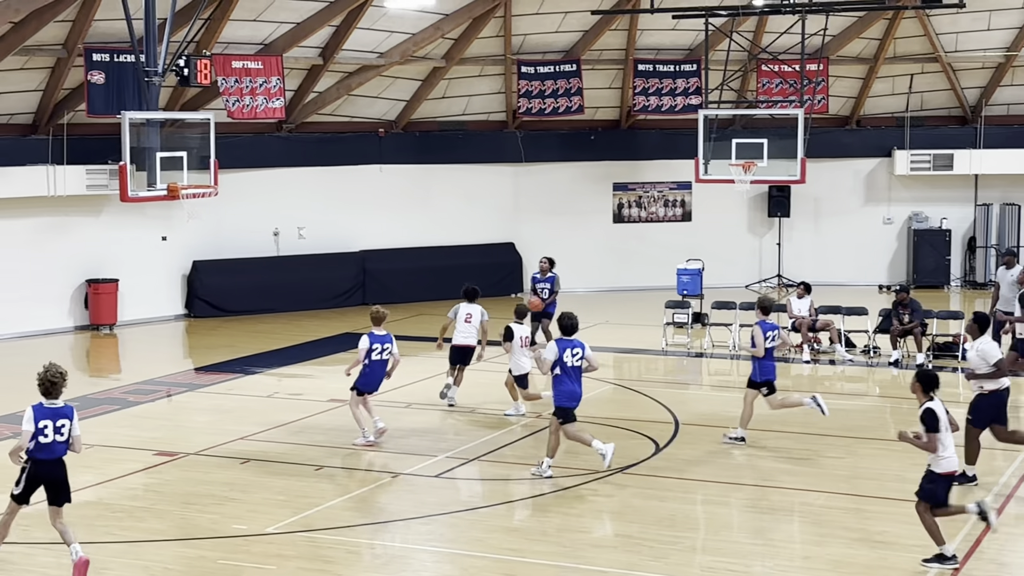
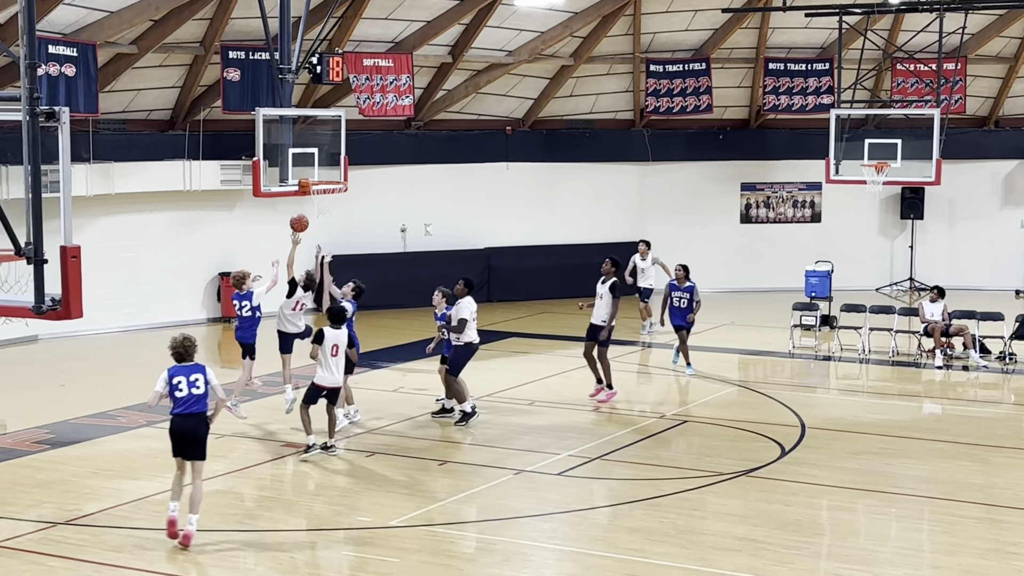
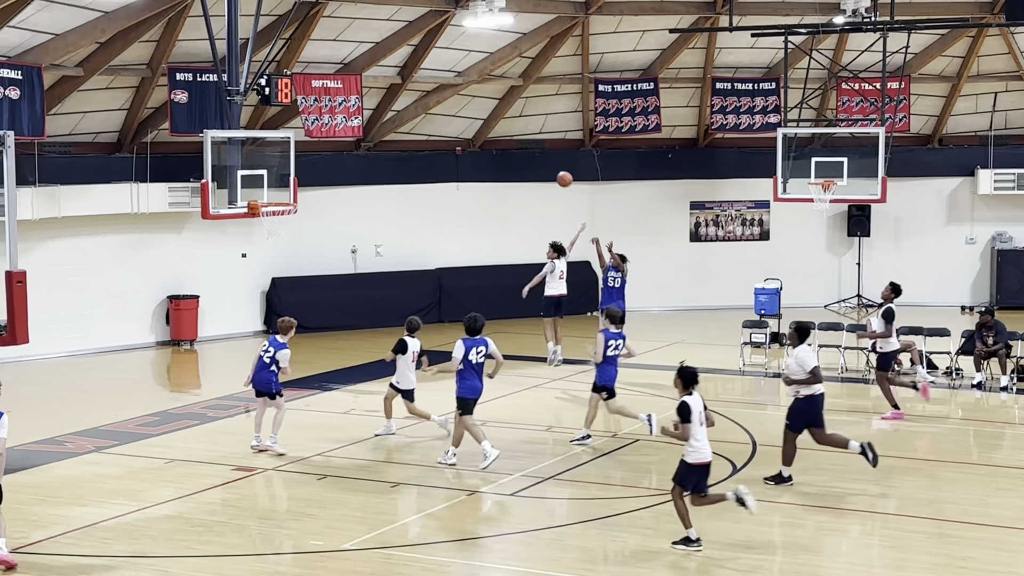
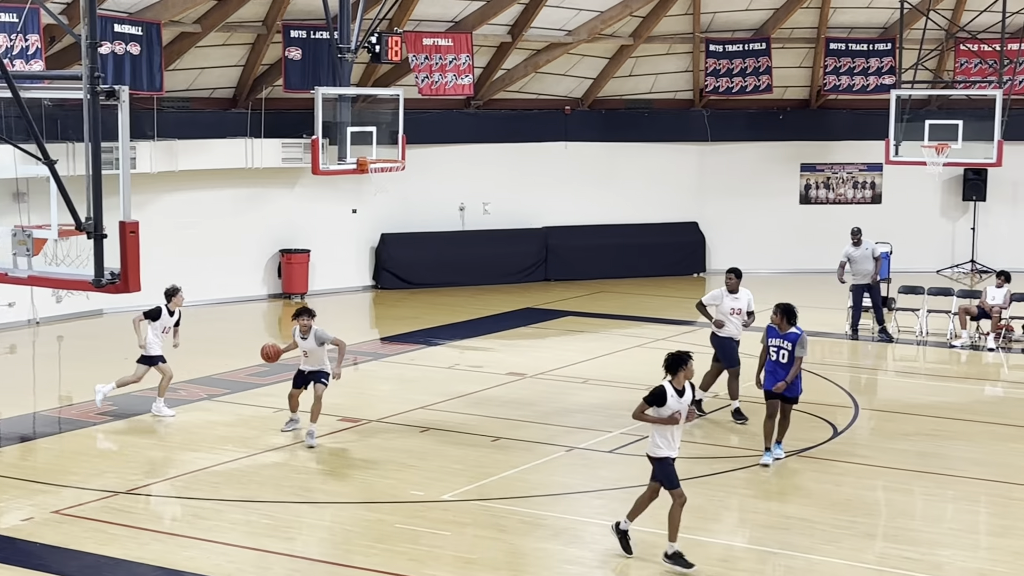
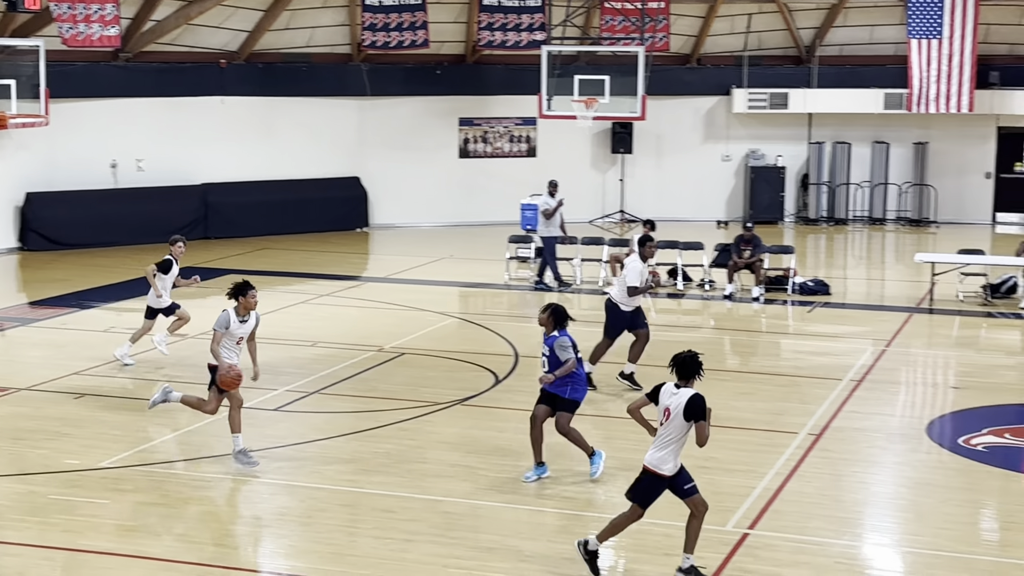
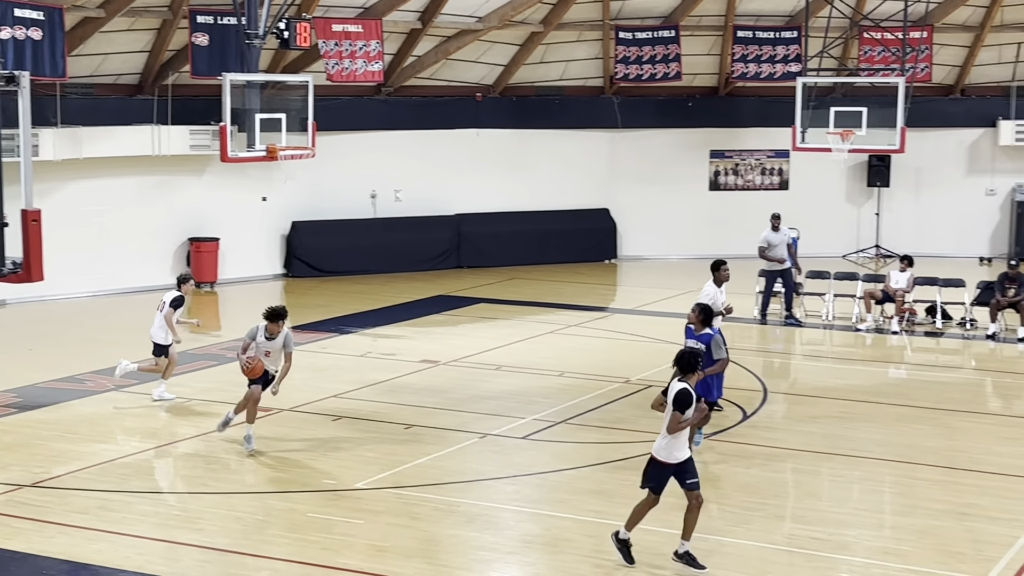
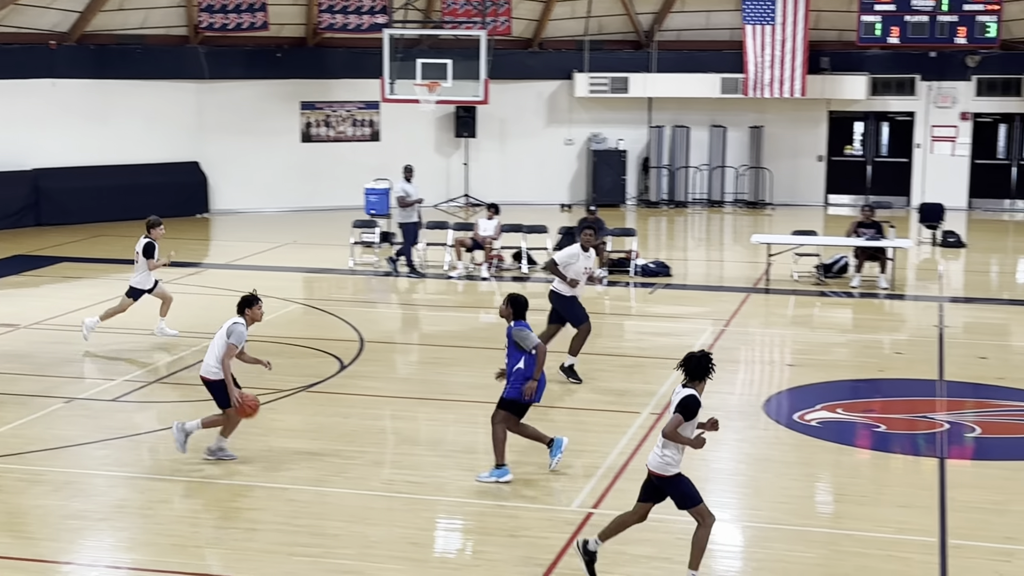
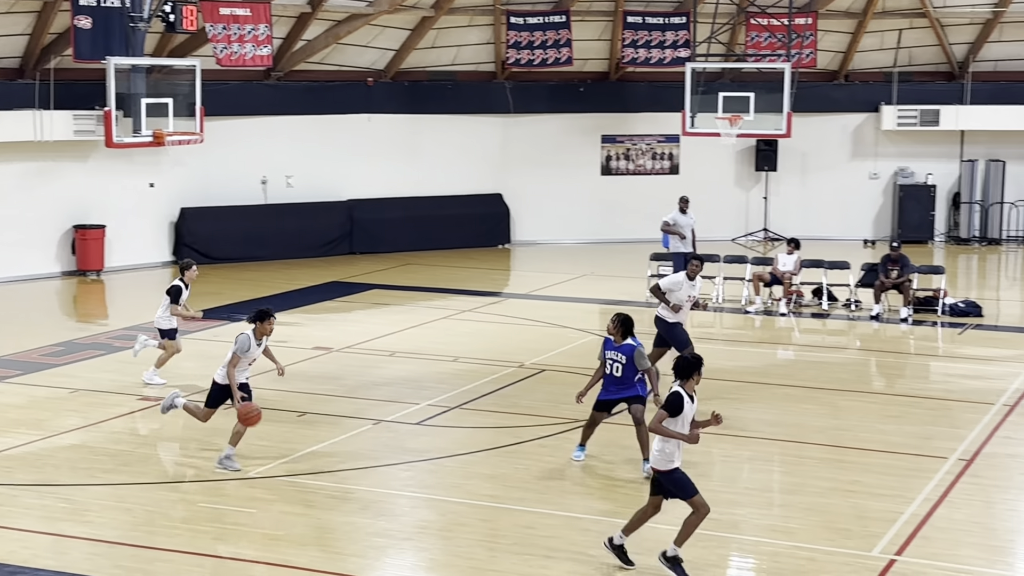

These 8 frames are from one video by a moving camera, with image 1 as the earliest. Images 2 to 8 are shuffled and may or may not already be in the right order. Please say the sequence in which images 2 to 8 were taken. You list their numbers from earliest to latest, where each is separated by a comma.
3, 2, 4, 6, 8, 5, 7
